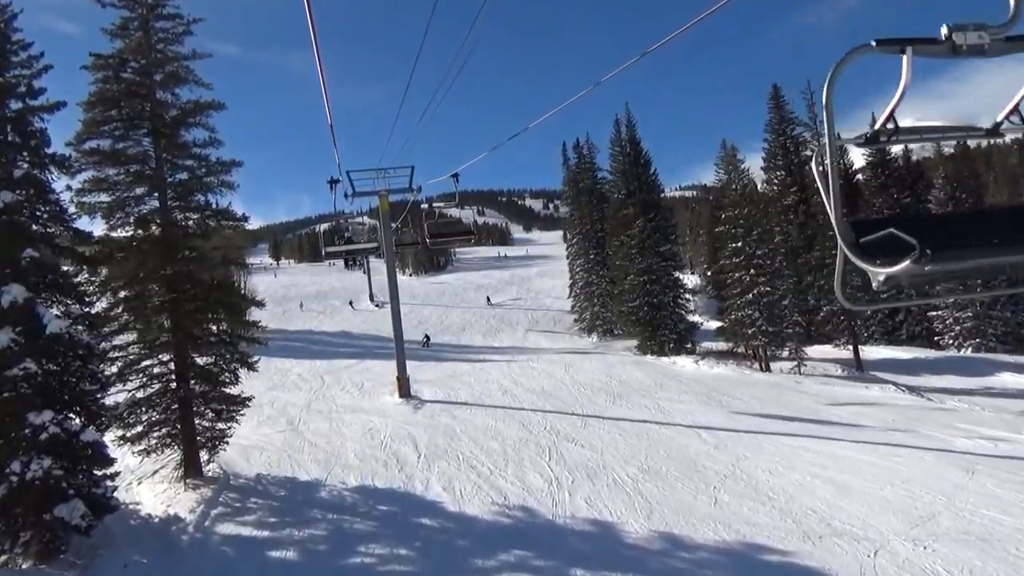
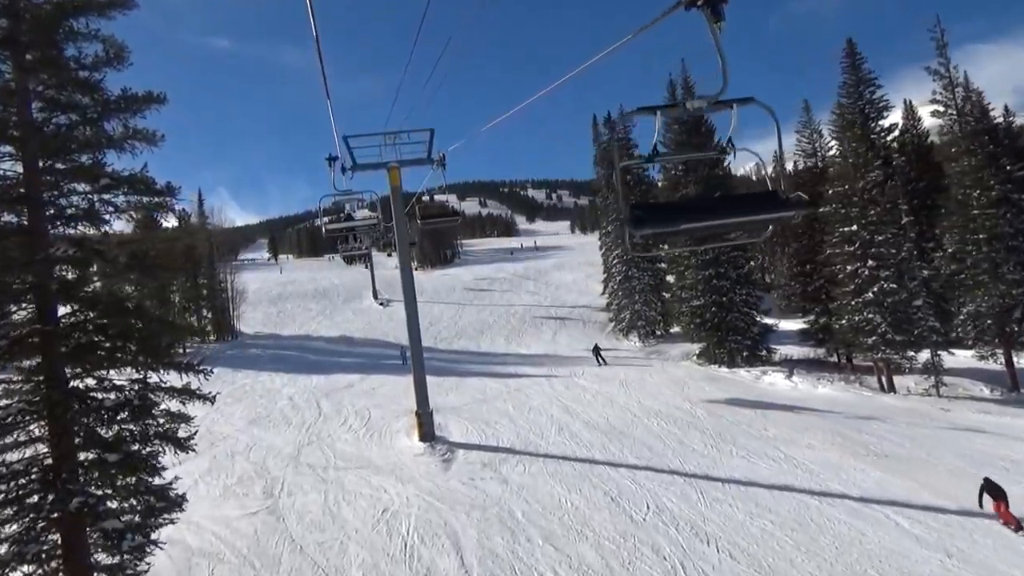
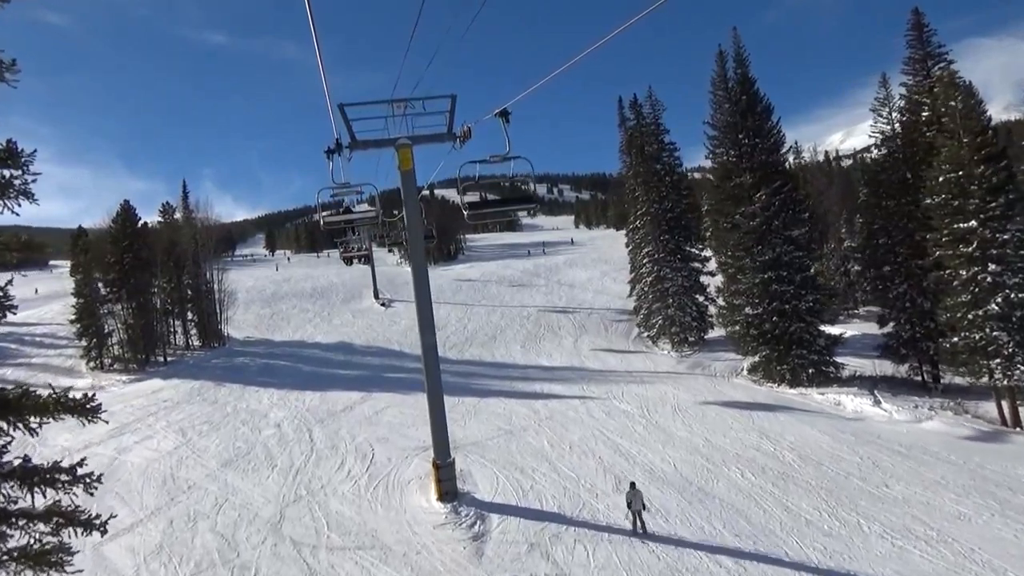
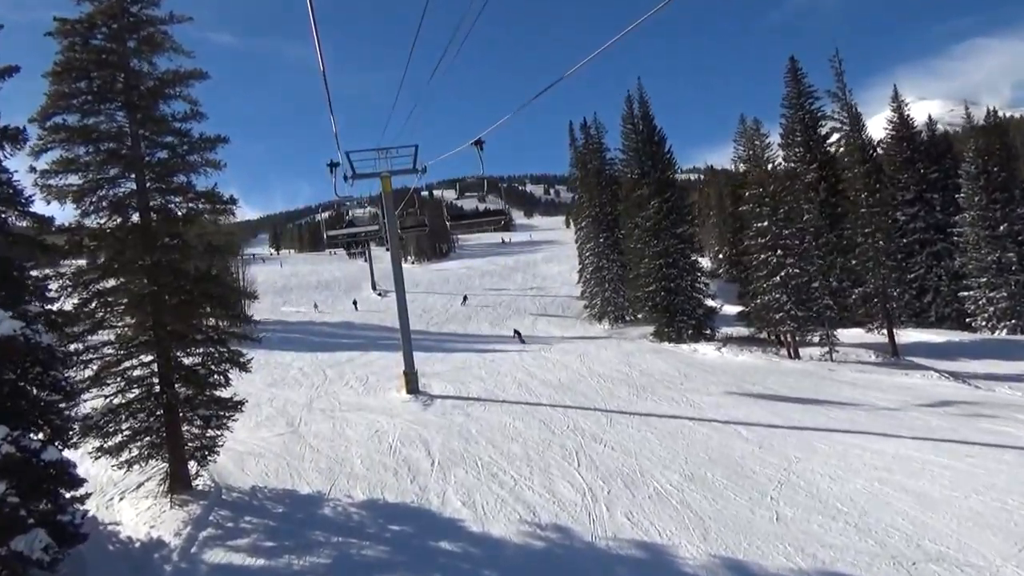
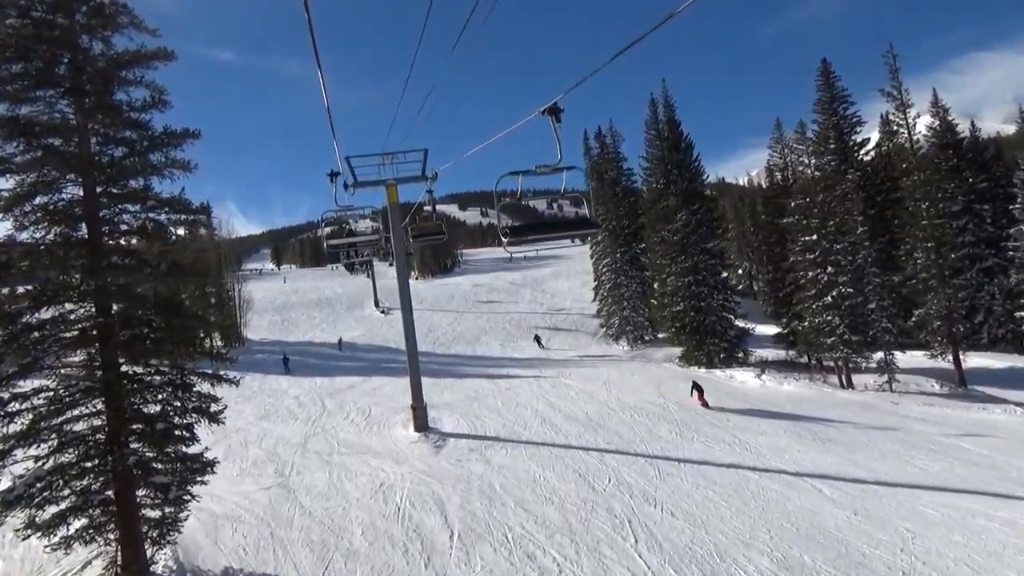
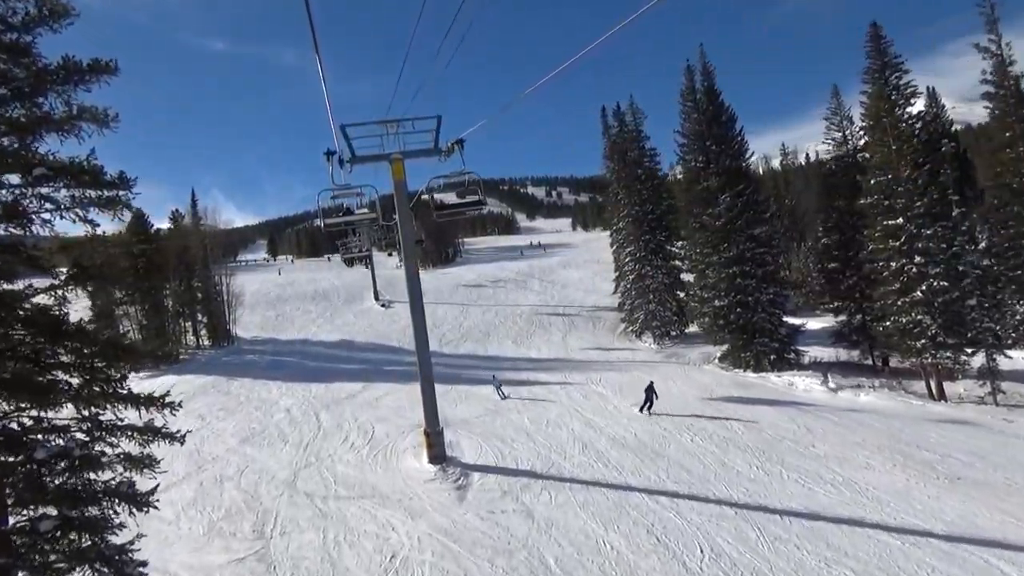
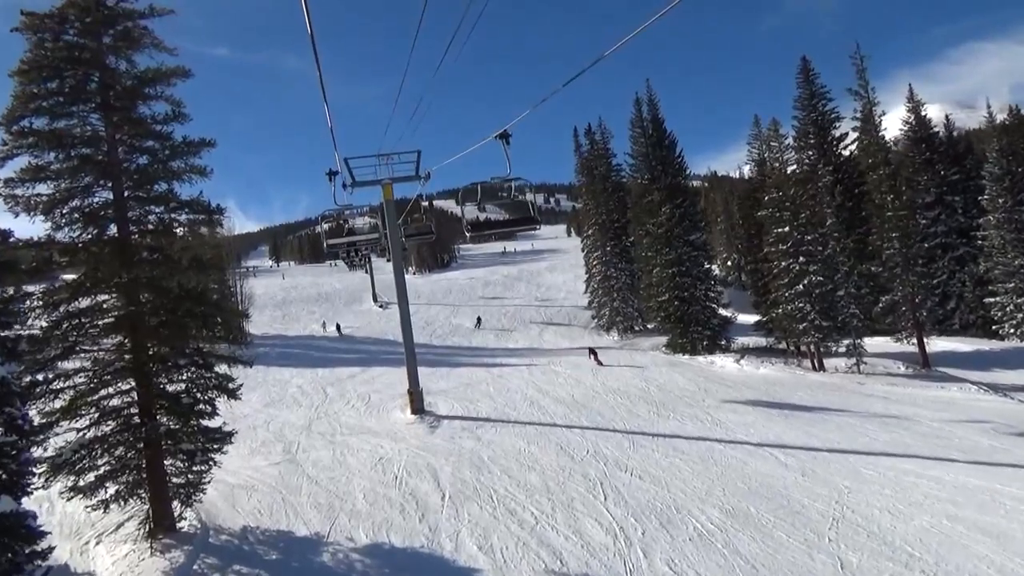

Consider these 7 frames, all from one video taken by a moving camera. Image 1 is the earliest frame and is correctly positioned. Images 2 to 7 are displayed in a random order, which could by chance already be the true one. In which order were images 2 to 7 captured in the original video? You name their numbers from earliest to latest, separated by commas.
4, 7, 5, 2, 6, 3
